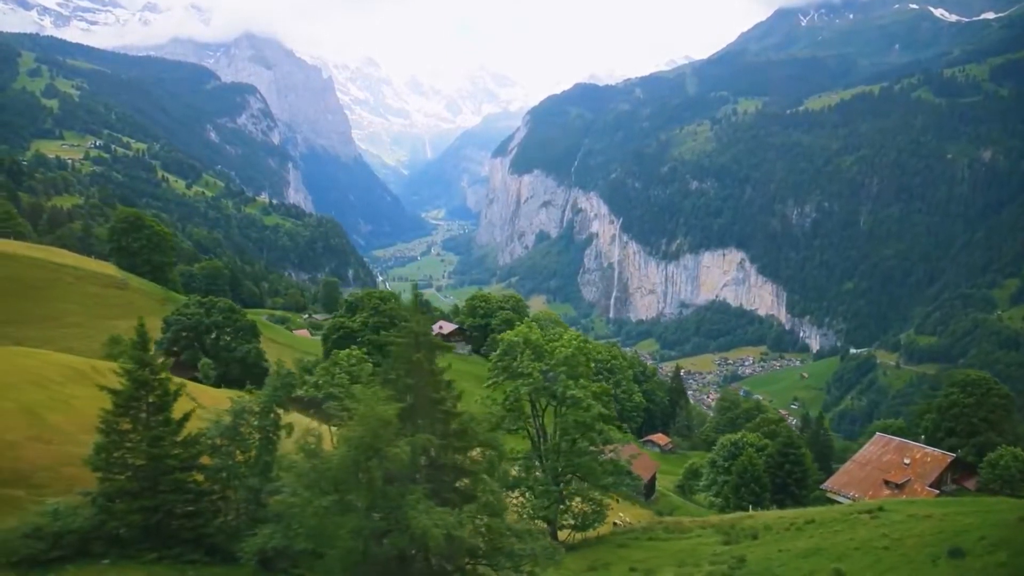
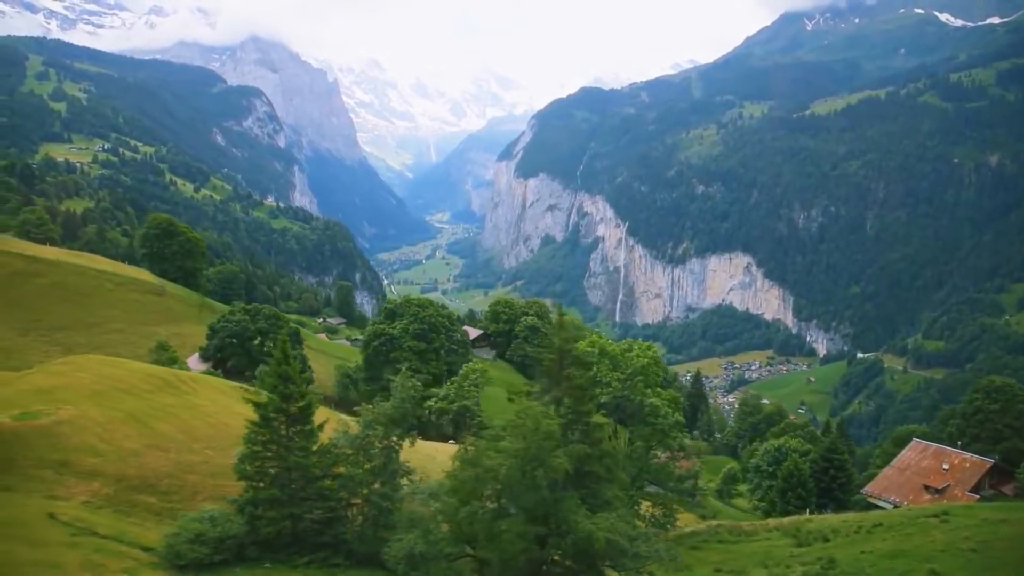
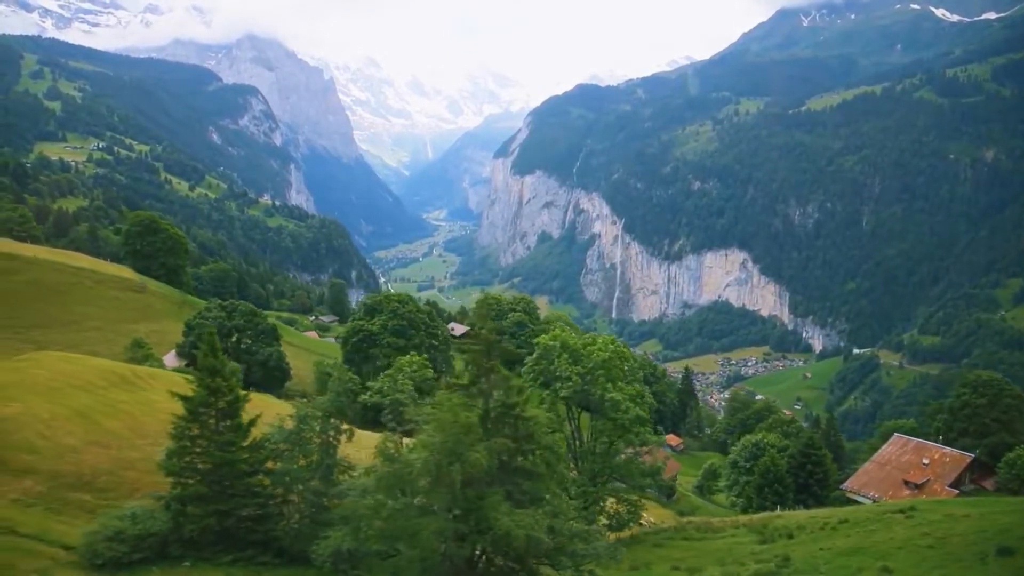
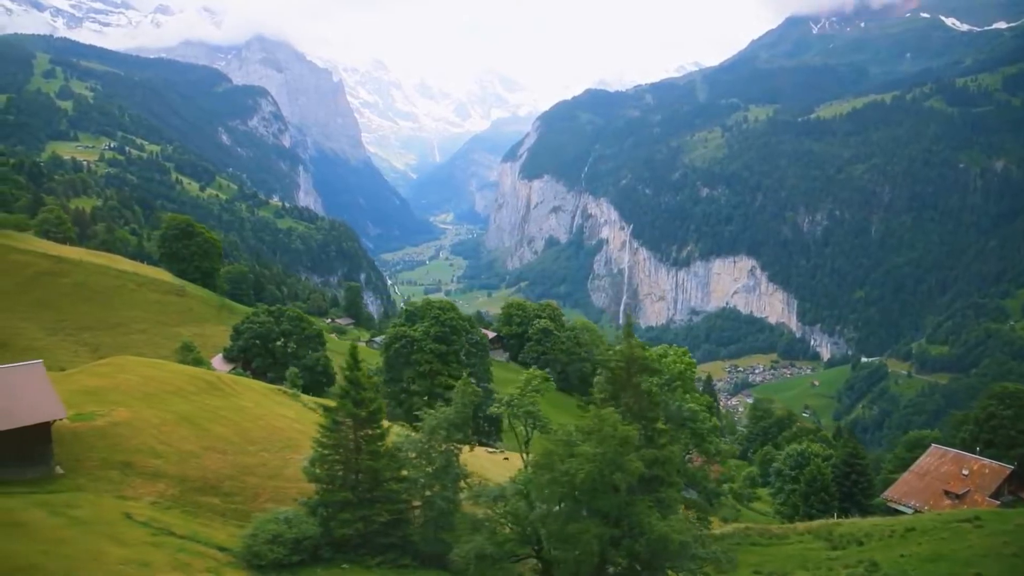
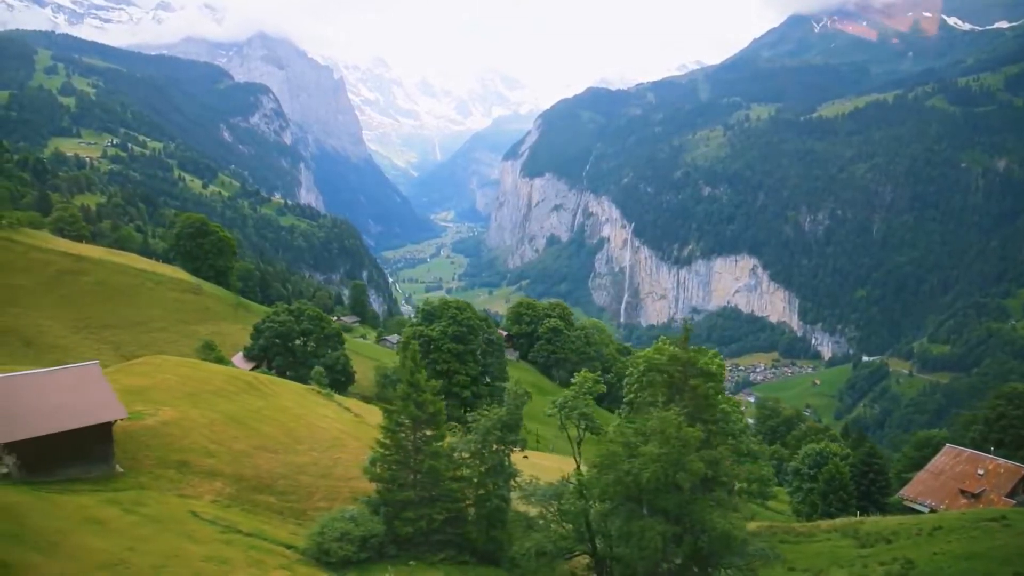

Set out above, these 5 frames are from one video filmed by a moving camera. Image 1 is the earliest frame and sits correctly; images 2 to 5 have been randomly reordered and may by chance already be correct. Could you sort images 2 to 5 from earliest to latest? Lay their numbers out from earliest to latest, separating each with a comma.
3, 2, 4, 5
